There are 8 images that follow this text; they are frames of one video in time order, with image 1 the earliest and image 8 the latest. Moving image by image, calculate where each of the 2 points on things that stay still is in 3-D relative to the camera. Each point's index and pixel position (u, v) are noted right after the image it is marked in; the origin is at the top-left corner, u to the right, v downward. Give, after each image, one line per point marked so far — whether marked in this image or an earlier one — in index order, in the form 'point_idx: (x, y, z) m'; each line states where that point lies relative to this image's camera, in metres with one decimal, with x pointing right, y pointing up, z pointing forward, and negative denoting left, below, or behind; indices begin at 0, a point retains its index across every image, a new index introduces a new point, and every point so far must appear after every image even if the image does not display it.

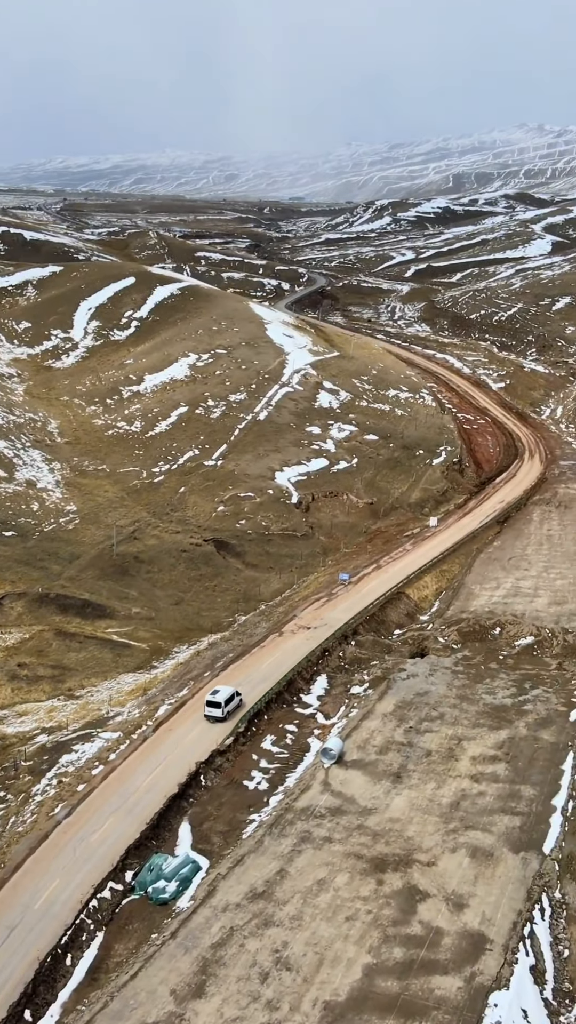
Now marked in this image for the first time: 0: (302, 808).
0: (+0.2, -6.3, +18.9) m
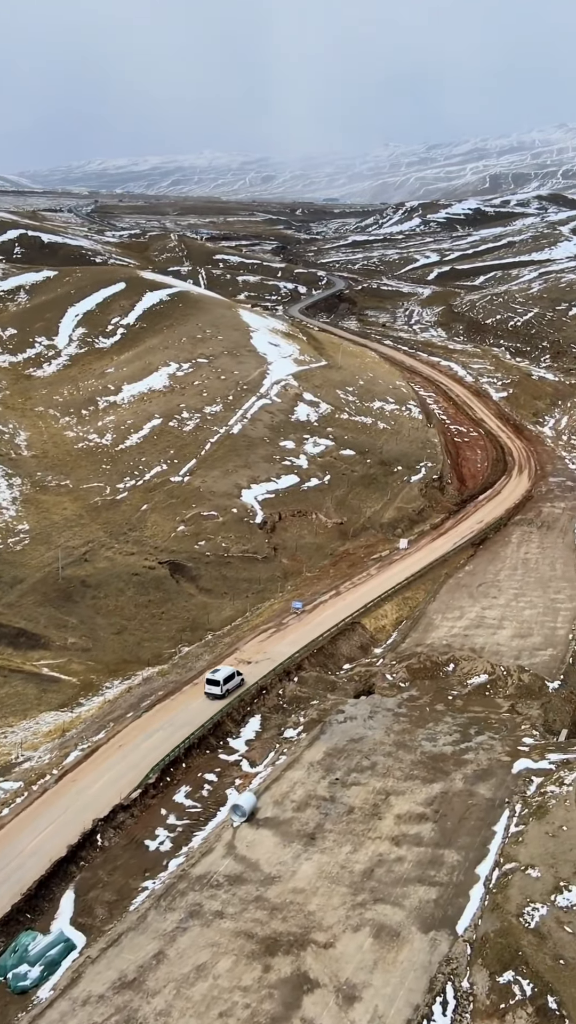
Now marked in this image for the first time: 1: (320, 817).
0: (-1.8, -7.1, +17.4) m
1: (+0.7, -6.7, +19.4) m
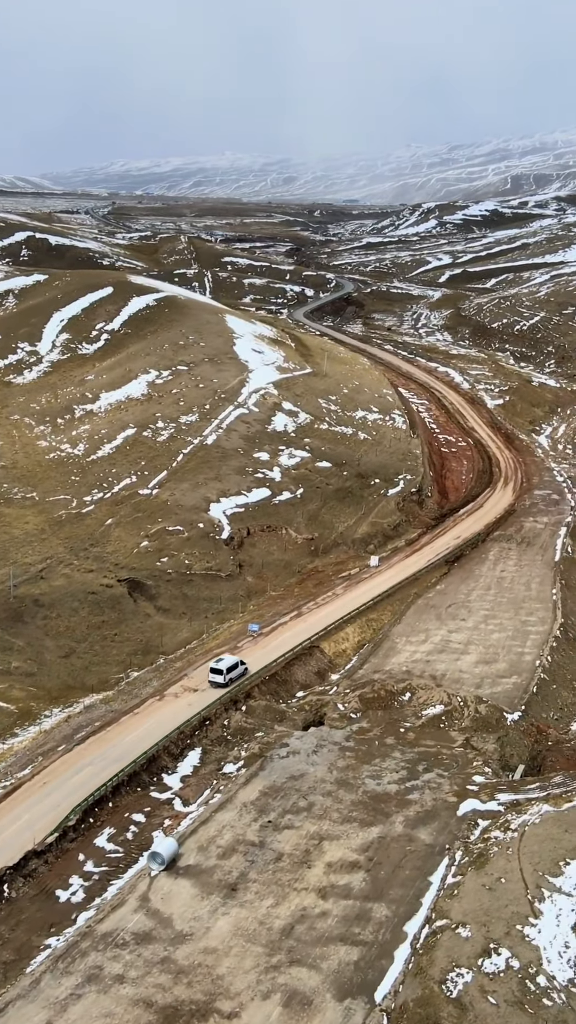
0: (-3.4, -7.7, +16.3) m
1: (-0.9, -7.3, +18.4) m
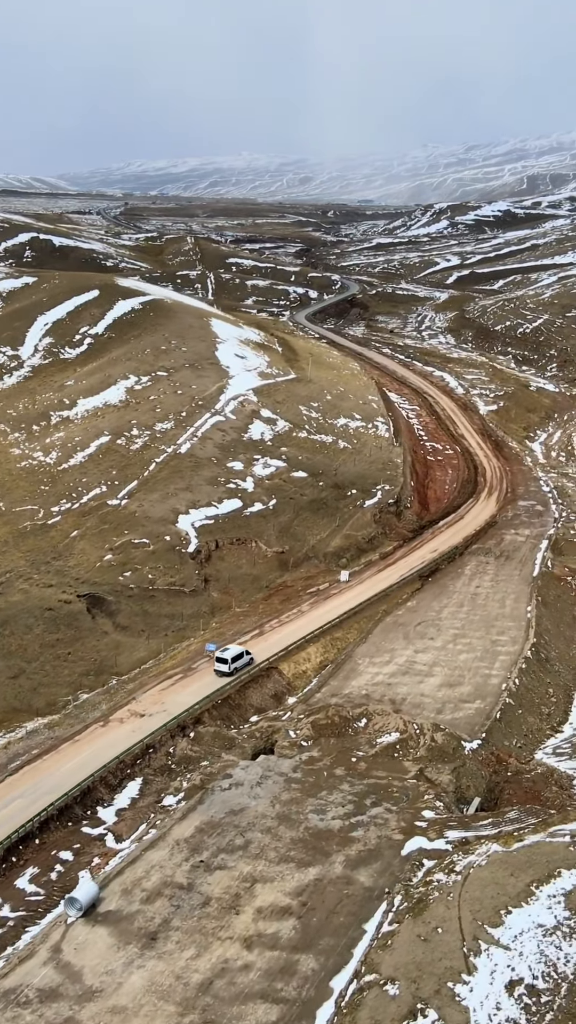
0: (-4.8, -8.2, +15.3) m
1: (-2.3, -7.8, +17.4) m
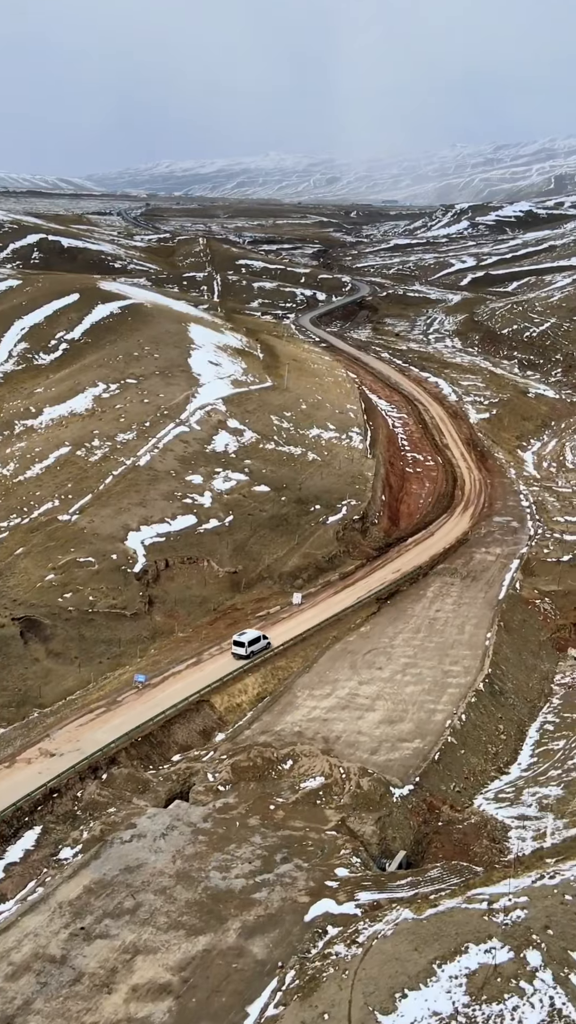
0: (-7.0, -8.9, +13.9) m
1: (-4.5, -8.5, +15.9) m
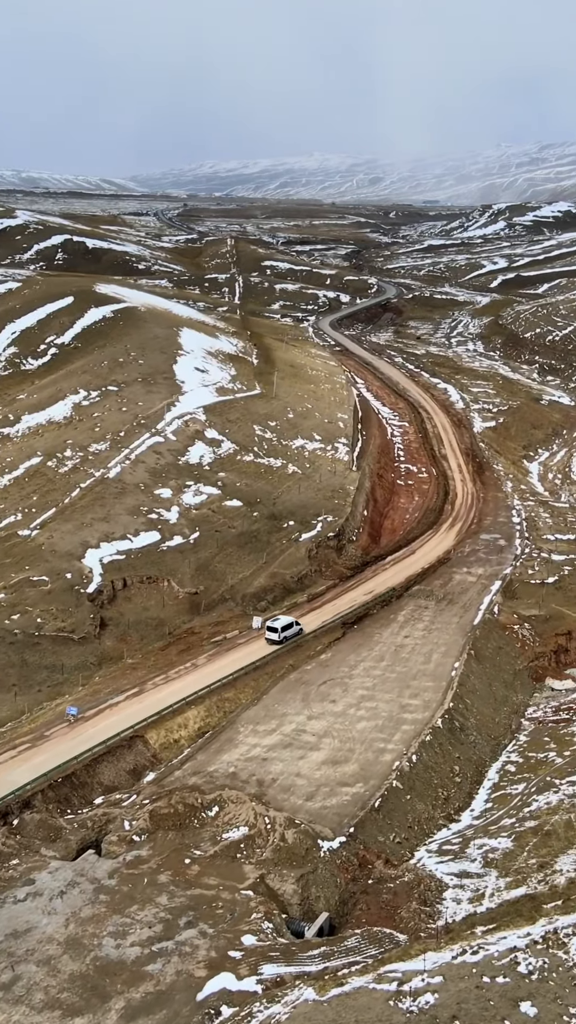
0: (-9.2, -9.5, +12.4) m
1: (-6.6, -9.2, +14.4) m
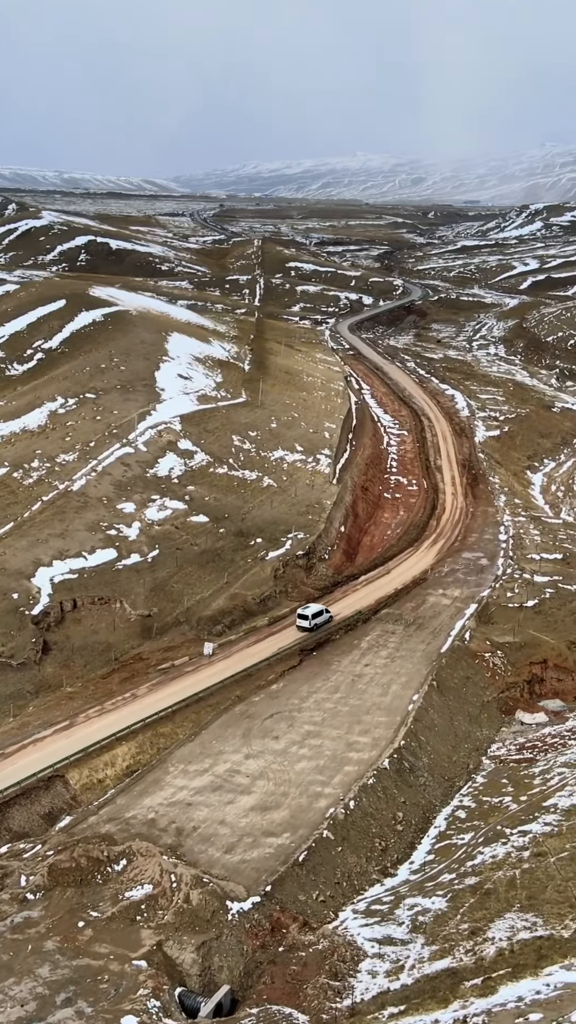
0: (-11.5, -10.1, +11.0) m
1: (-8.9, -9.8, +12.9) m
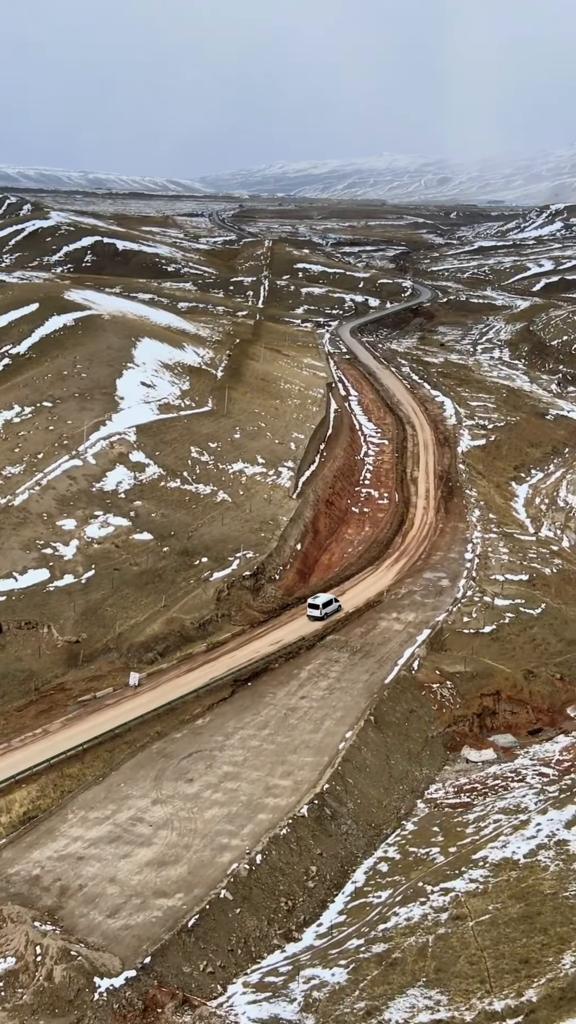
0: (-14.1, -10.8, +9.4) m
1: (-11.4, -10.5, +11.3) m
